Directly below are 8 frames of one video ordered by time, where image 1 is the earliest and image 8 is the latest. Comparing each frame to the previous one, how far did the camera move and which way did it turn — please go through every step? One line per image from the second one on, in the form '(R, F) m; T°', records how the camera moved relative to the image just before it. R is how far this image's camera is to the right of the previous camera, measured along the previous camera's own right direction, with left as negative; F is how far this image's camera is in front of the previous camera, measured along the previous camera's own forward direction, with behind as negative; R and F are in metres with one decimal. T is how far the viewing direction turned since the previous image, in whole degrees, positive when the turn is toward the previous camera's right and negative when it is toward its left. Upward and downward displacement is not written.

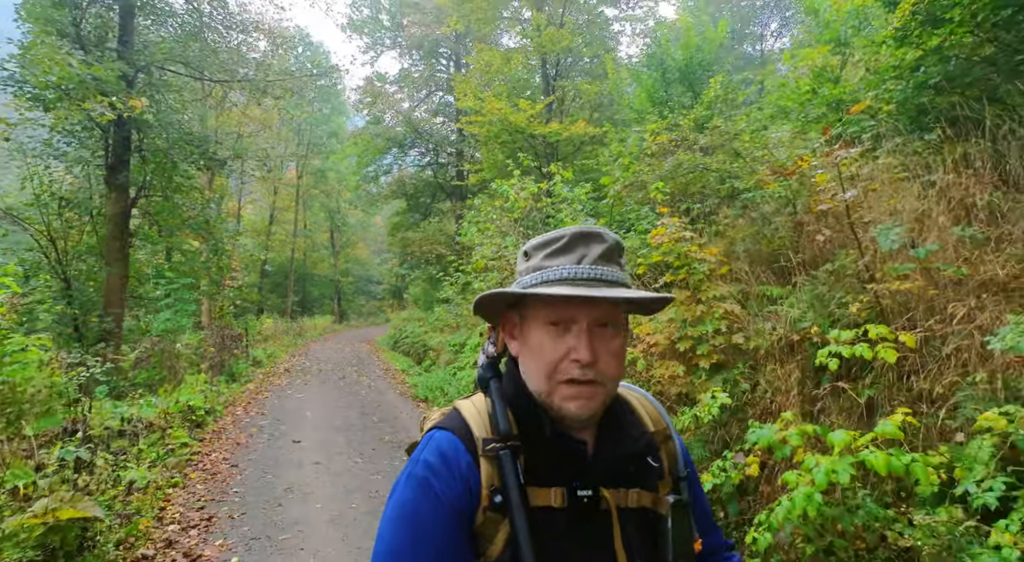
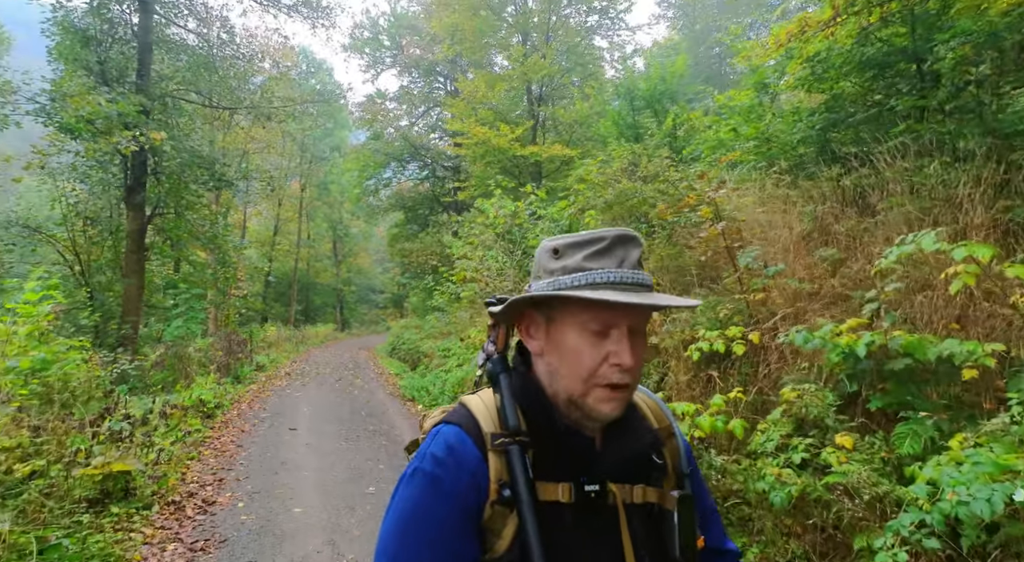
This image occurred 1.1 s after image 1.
(+0.5, -1.3) m; 0°
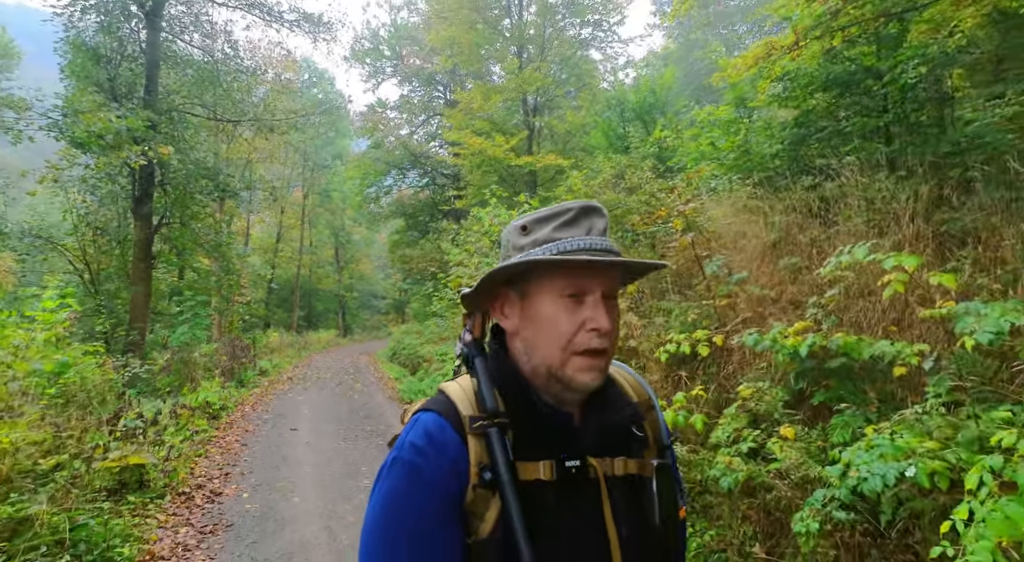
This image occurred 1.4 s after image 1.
(+0.2, -0.5) m; 0°
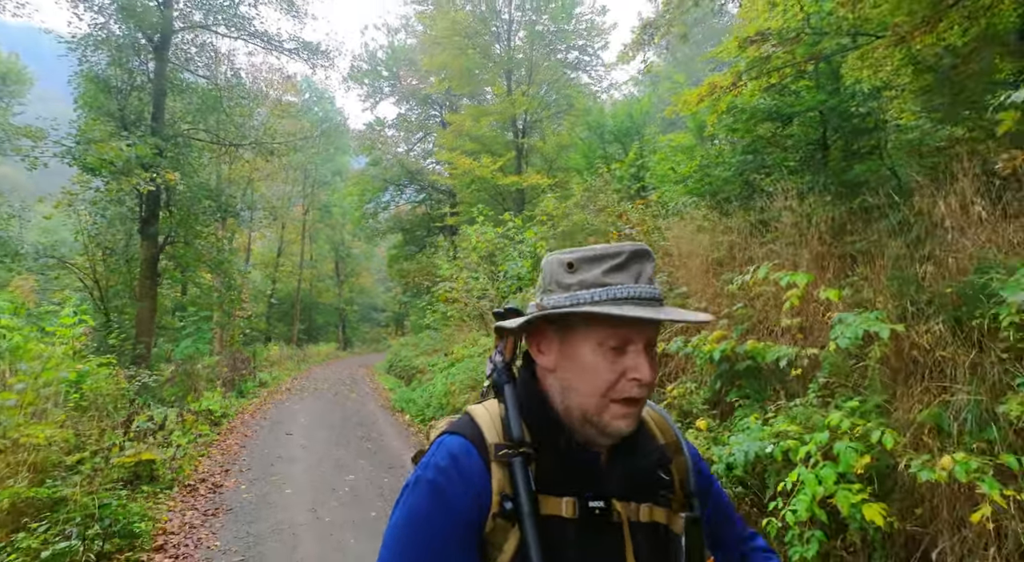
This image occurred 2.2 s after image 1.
(+0.4, -0.8) m; 0°
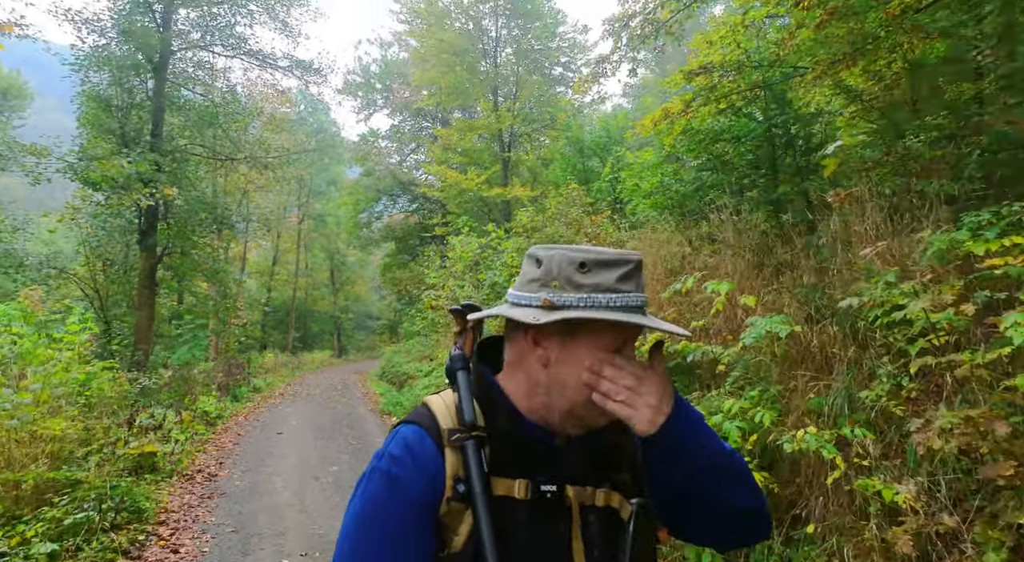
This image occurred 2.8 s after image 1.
(+0.3, -0.7) m; 0°
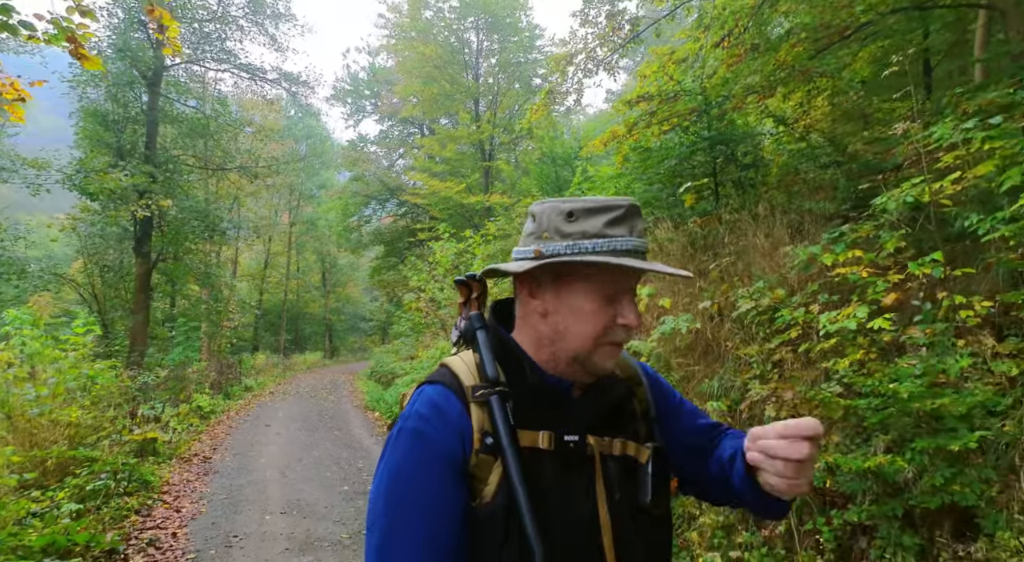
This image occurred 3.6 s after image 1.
(+0.4, -1.0) m; +1°
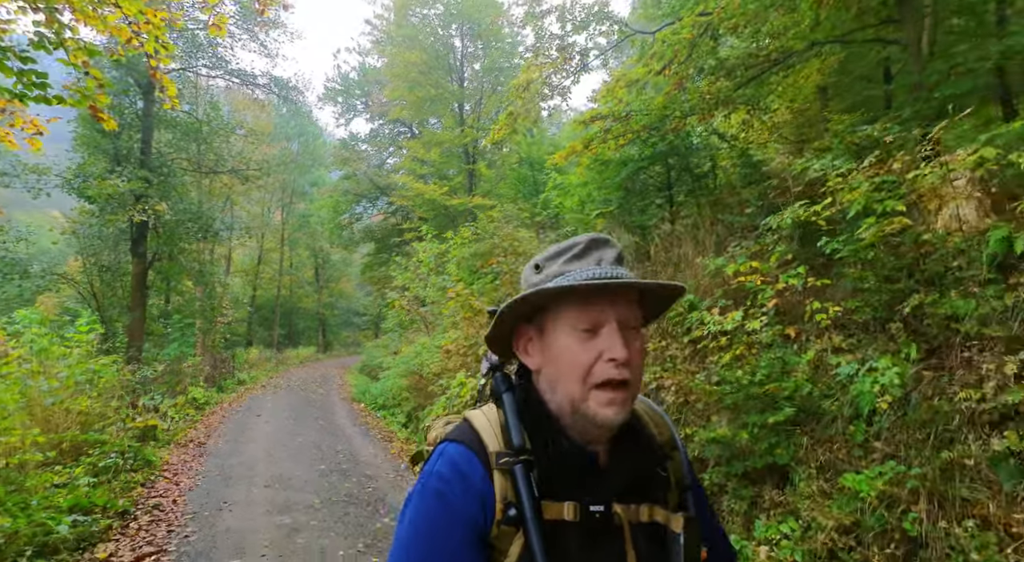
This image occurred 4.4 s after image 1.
(+0.5, -1.0) m; 0°
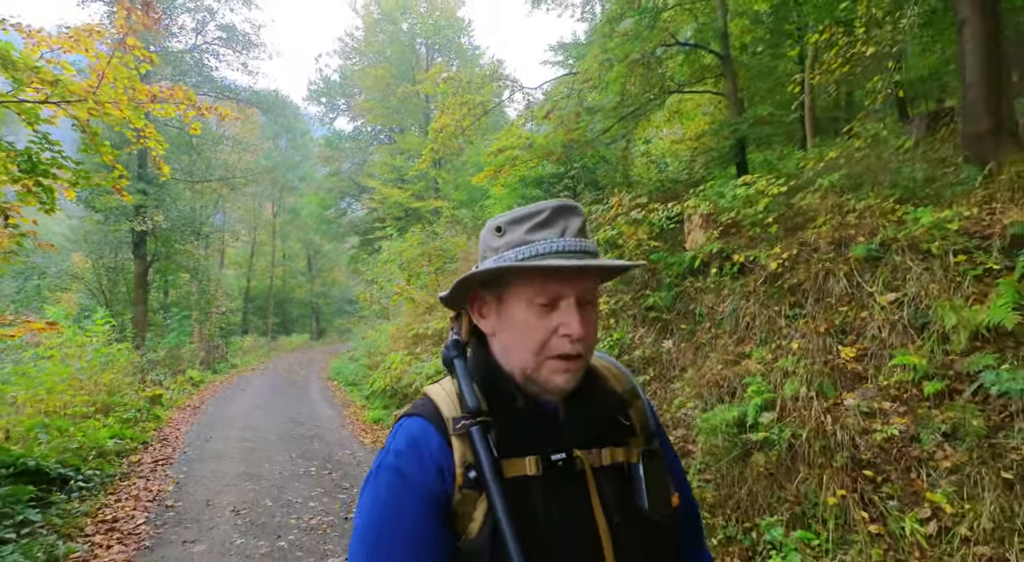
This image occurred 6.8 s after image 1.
(+1.4, -2.7) m; 0°
